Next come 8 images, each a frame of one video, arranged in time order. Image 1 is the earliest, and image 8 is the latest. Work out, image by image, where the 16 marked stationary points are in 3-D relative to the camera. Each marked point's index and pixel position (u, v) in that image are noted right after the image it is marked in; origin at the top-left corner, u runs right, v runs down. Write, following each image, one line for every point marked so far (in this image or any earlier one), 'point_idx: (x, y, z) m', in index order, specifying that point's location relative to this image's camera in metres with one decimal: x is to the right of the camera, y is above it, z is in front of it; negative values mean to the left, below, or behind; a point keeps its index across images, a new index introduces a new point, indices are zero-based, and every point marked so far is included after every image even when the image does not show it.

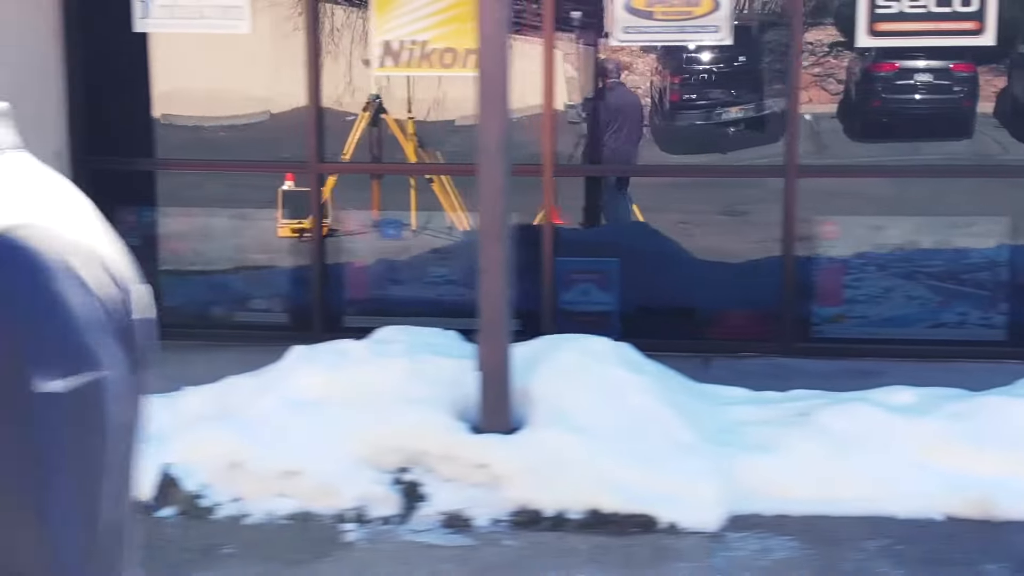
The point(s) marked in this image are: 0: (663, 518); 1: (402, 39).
0: (+0.5, -0.8, +4.5) m
1: (-0.6, +1.4, +7.0) m
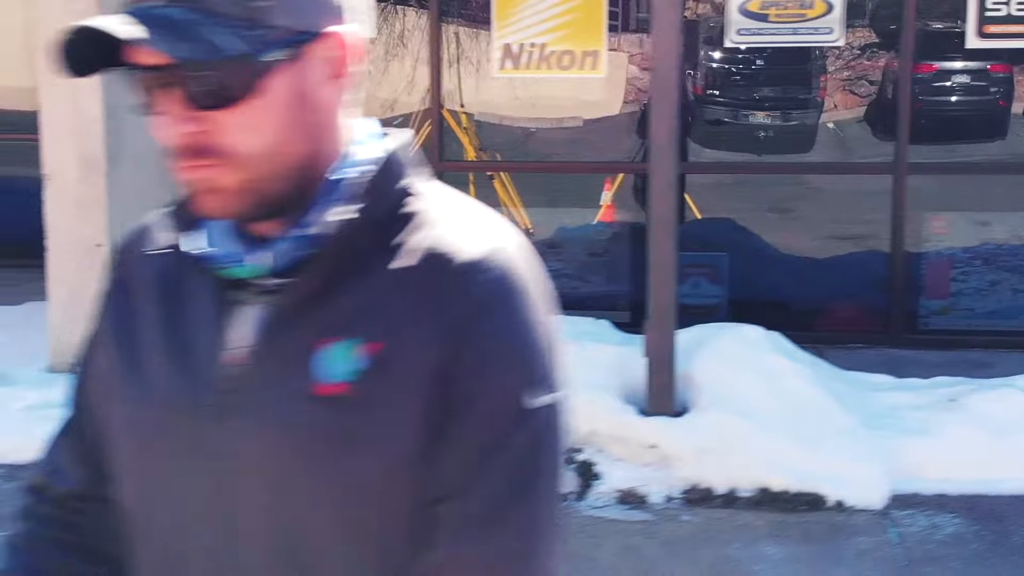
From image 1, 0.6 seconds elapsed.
0: (+1.2, -0.8, +4.7) m
1: (+0.1, +1.4, +7.3) m
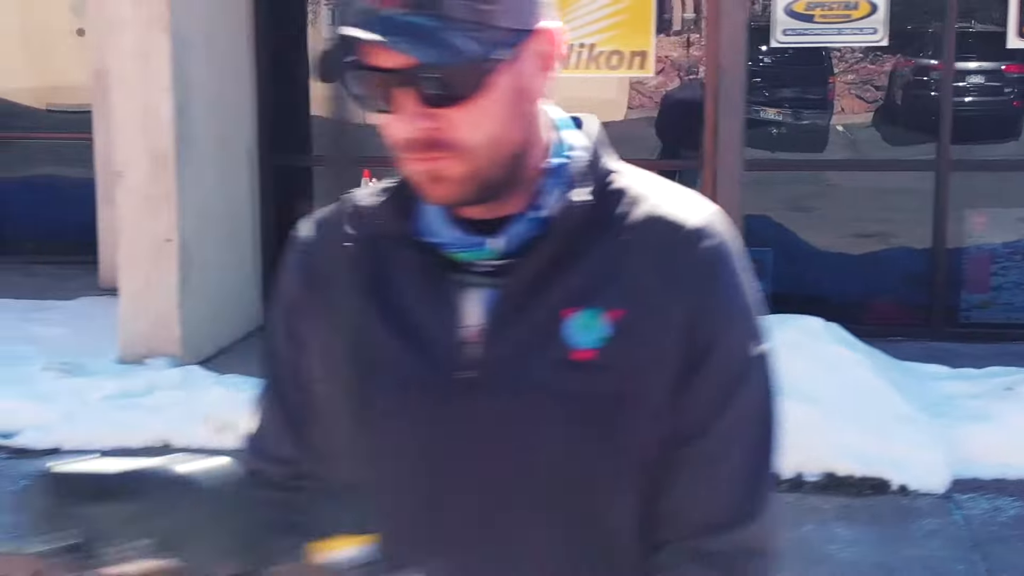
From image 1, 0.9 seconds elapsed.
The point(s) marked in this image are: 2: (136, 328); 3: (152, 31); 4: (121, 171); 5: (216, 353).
0: (+1.5, -0.7, +4.9) m
1: (+0.4, +1.5, +7.4) m
2: (-1.9, -0.2, +6.5) m
3: (-1.8, +1.3, +6.3) m
4: (-2.0, +0.6, +6.4) m
5: (-1.6, -0.4, +6.9) m
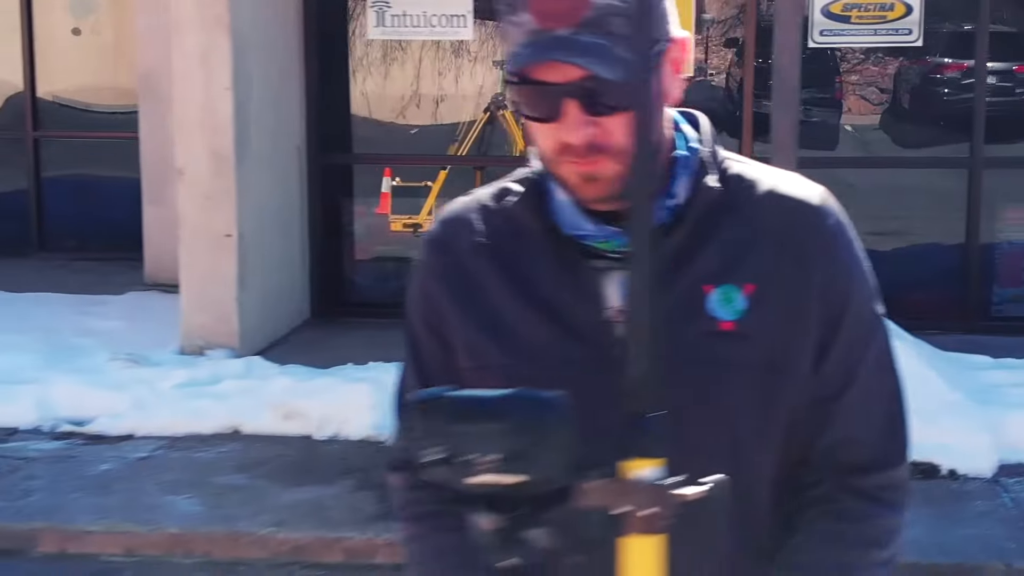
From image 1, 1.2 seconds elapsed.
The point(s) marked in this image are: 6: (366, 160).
0: (+1.7, -0.7, +5.1) m
1: (+0.6, +1.5, +7.6) m
2: (-1.7, -0.2, +6.7) m
3: (-1.5, +1.3, +6.4) m
4: (-1.7, +0.6, +6.6) m
5: (-1.4, -0.3, +7.1) m
6: (-0.9, +0.8, +7.9) m
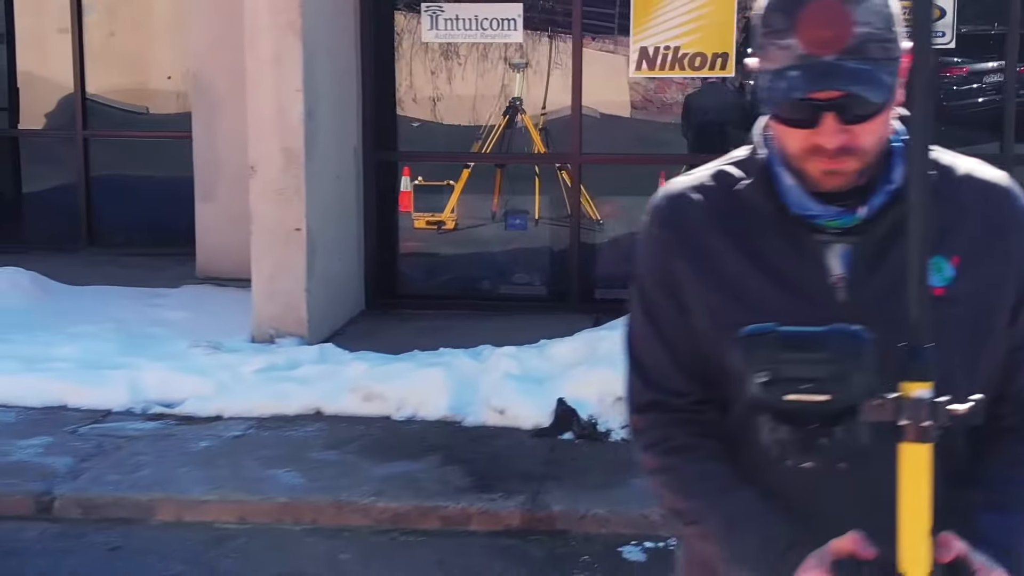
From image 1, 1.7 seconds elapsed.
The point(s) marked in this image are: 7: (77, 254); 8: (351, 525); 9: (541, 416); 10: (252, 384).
0: (+2.1, -0.7, +5.4) m
1: (+0.9, +1.5, +7.9) m
2: (-1.4, -0.1, +7.0) m
3: (-1.2, +1.4, +6.8) m
4: (-1.4, +0.7, +6.9) m
5: (-1.1, -0.3, +7.4) m
6: (-0.6, +0.9, +8.2) m
7: (-3.6, +0.3, +10.4) m
8: (-0.6, -0.9, +4.7) m
9: (+0.1, -0.6, +5.6) m
10: (-1.3, -0.5, +6.1) m
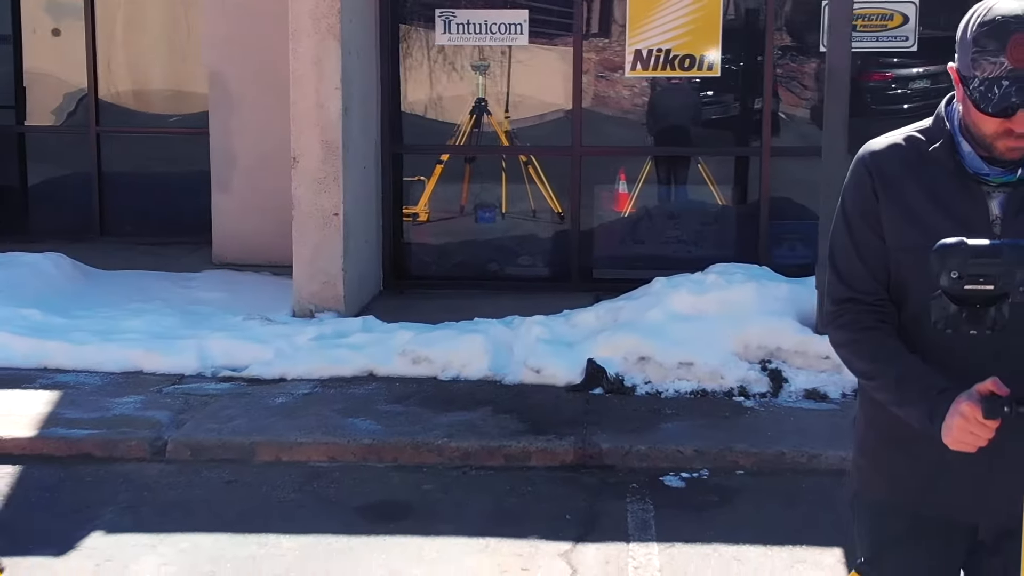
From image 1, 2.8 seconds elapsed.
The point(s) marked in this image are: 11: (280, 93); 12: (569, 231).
0: (+2.3, -0.5, +6.3) m
1: (+1.0, +1.7, +8.8) m
2: (-1.3, 0.0, +7.7) m
3: (-1.1, +1.5, +7.5) m
4: (-1.3, +0.8, +7.6) m
5: (-1.0, -0.1, +8.1) m
6: (-0.6, +1.0, +9.0) m
7: (-3.7, +0.4, +11.0) m
8: (-0.4, -0.8, +5.5) m
9: (+0.3, -0.4, +6.4) m
10: (-1.1, -0.3, +6.8) m
11: (-1.8, +1.5, +10.0) m
12: (+0.4, +0.4, +9.0) m
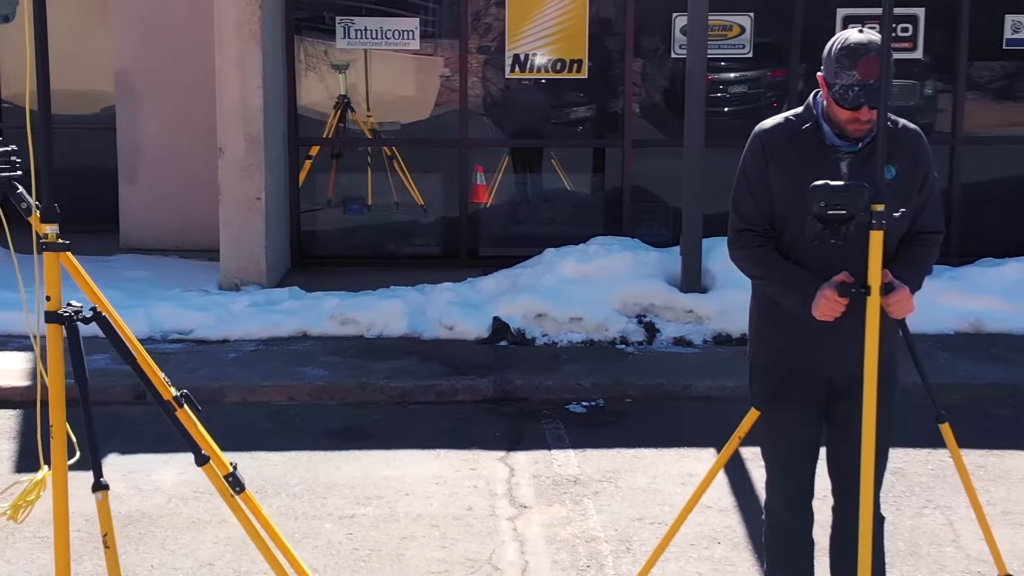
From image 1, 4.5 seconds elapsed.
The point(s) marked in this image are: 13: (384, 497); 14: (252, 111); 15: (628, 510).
0: (+1.8, -0.3, +7.7) m
1: (+0.1, +1.9, +10.0) m
2: (-1.9, +0.2, +8.6) m
3: (-1.8, +1.6, +8.4) m
4: (-2.0, +1.0, +8.5) m
5: (-1.7, 0.0, +9.1) m
6: (-1.4, +1.2, +10.0) m
7: (-4.8, +0.5, +11.6) m
8: (-0.7, -0.6, +6.5) m
9: (-0.2, -0.2, +7.5) m
10: (-1.6, -0.2, +7.8) m
11: (-2.8, +1.7, +10.8) m
12: (-0.4, +0.6, +10.2) m
13: (-0.5, -0.8, +5.1) m
14: (-1.7, +1.2, +8.5) m
15: (+0.5, -0.9, +5.0) m
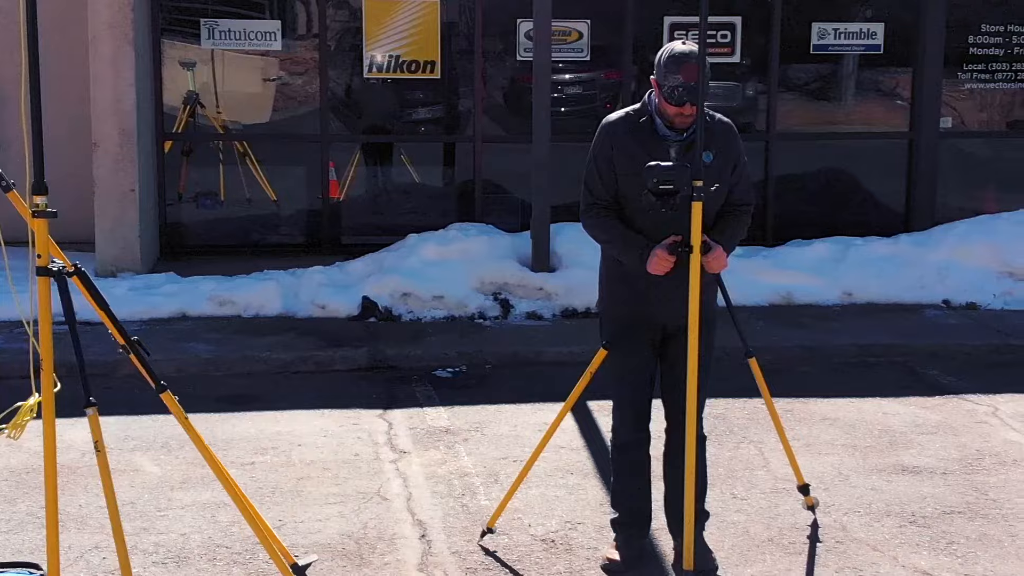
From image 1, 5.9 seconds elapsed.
0: (+0.9, -0.2, +8.6) m
1: (-1.1, +2.0, +10.7) m
2: (-2.9, +0.3, +9.1) m
3: (-2.7, +1.7, +8.9) m
4: (-3.0, +1.0, +9.0) m
5: (-2.7, +0.1, +9.6) m
6: (-2.6, +1.3, +10.5) m
7: (-6.1, +0.6, +11.7) m
8: (-1.5, -0.5, +7.2) m
9: (-1.1, -0.1, +8.2) m
10: (-2.5, -0.1, +8.3) m
11: (-4.1, +1.8, +11.1) m
12: (-1.7, +0.7, +10.8) m
13: (-1.1, -0.7, +5.8) m
14: (-2.7, +1.3, +9.0) m
15: (-0.1, -0.8, +5.8) m
